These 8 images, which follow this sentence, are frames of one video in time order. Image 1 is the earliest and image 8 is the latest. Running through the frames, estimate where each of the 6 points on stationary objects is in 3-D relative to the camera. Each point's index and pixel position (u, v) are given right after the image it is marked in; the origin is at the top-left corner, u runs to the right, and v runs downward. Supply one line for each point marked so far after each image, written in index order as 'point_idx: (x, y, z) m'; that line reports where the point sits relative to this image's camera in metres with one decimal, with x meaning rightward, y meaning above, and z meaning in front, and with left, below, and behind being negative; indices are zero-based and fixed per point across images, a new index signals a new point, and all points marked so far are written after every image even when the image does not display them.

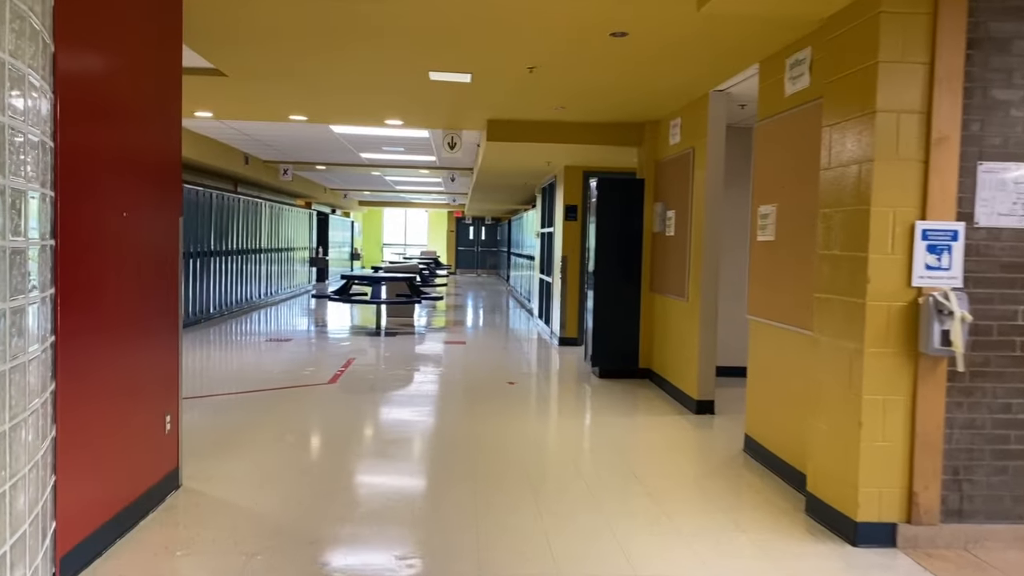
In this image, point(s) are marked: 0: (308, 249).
0: (-4.6, +0.9, +17.9) m
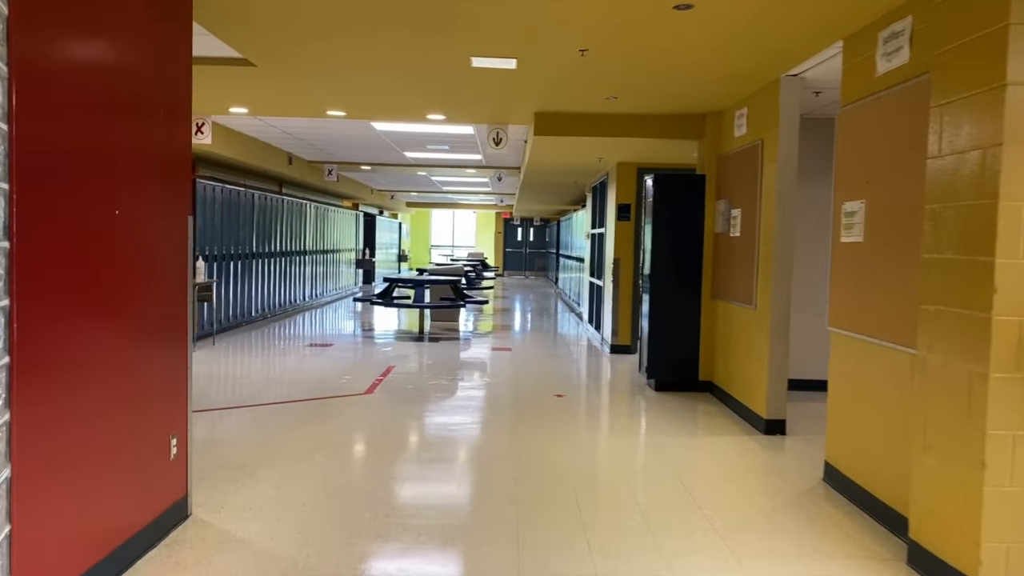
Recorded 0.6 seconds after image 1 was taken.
0: (-3.5, +0.8, +17.7) m
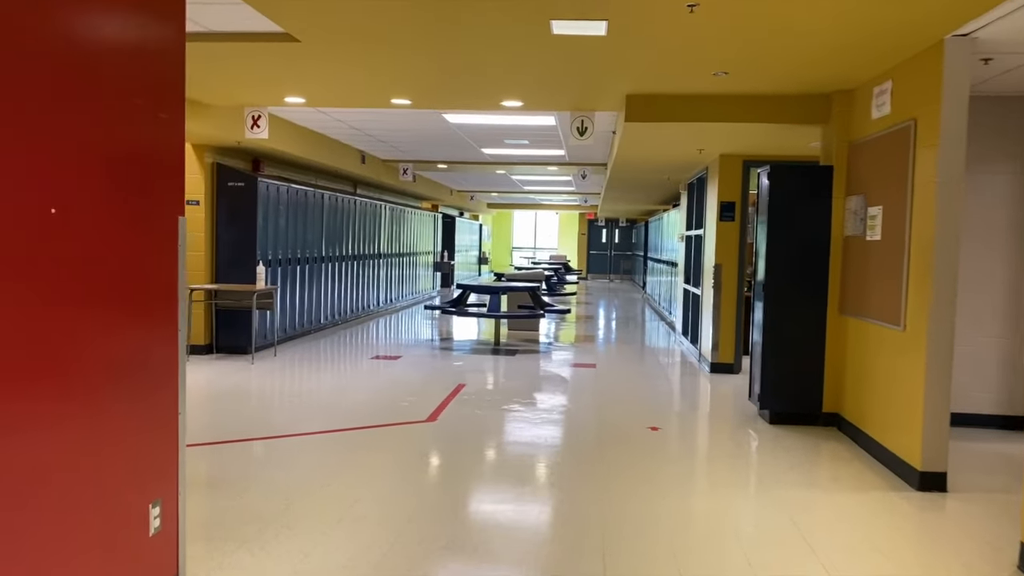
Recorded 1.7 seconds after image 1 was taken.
0: (-1.7, +0.7, +17.1) m
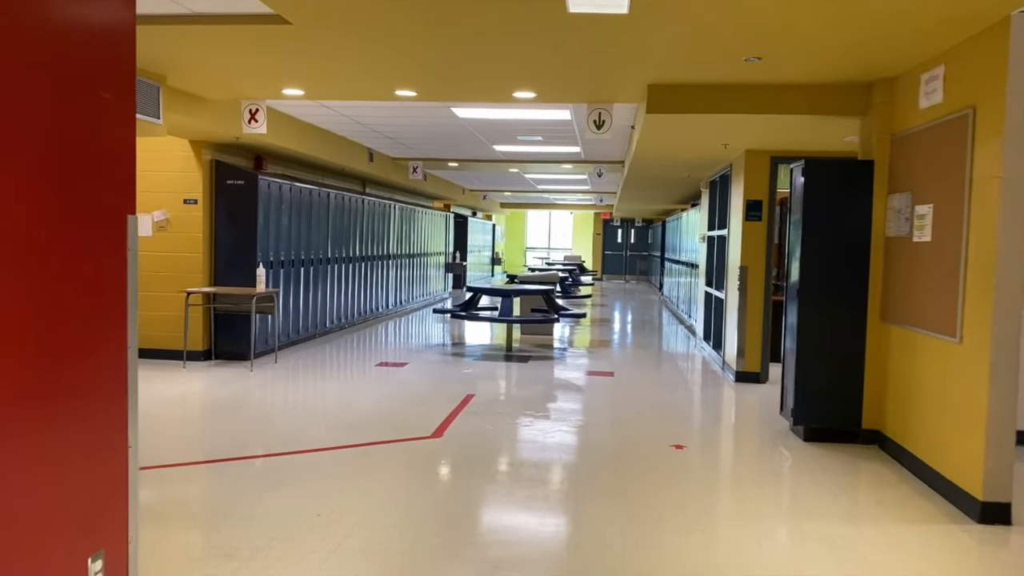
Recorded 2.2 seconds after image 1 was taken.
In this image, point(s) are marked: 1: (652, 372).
0: (-1.4, +0.7, +16.7) m
1: (+1.4, -0.9, +8.2) m
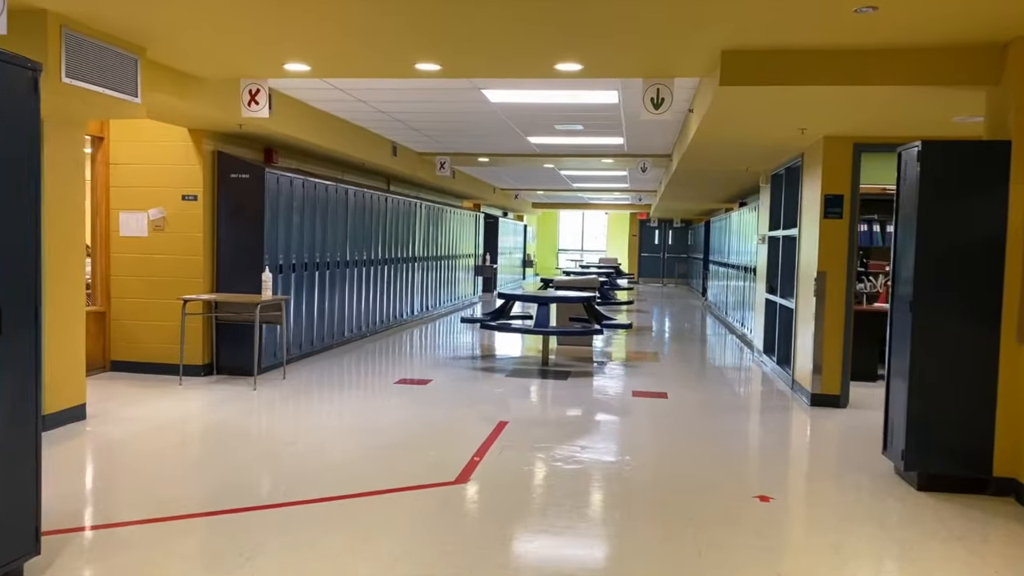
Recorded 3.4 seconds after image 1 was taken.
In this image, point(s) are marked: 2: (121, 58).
0: (-0.8, +0.6, +15.9) m
1: (+1.8, -0.9, +7.2) m
2: (-2.1, +1.2, +4.3) m
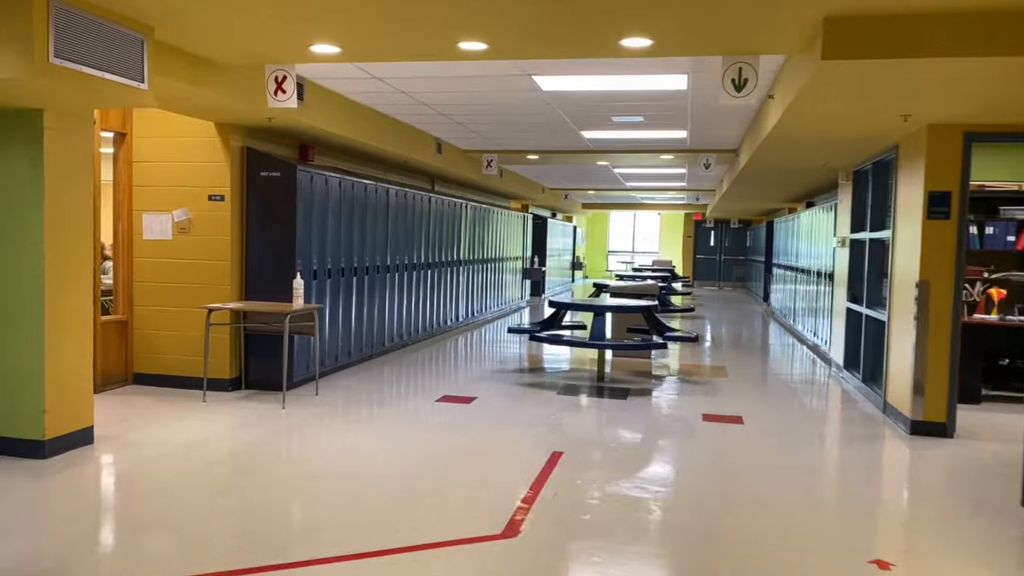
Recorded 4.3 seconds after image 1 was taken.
0: (+0.2, +0.6, +15.3) m
1: (+2.2, -1.0, +6.5) m
2: (-1.8, +1.2, +3.7) m
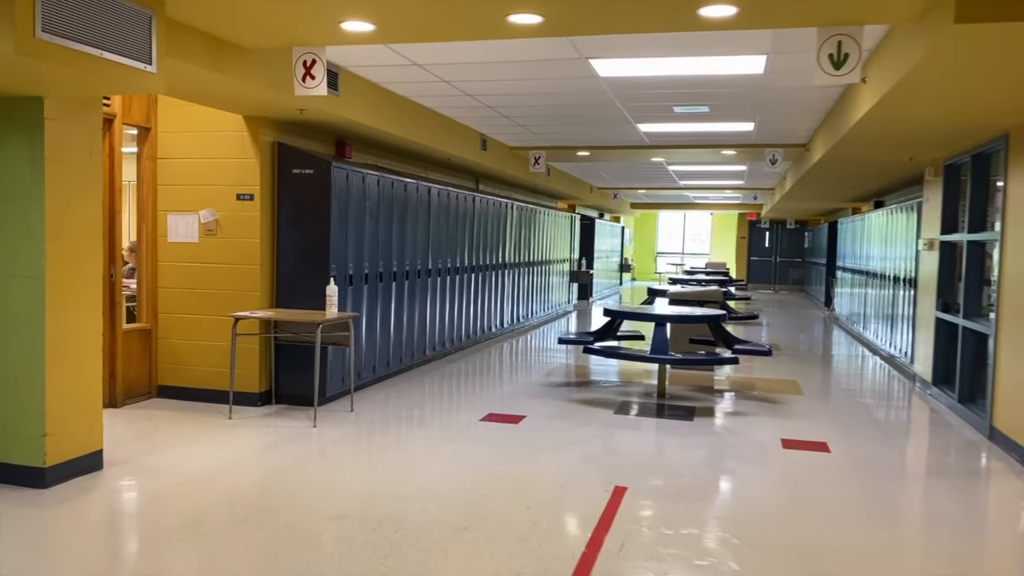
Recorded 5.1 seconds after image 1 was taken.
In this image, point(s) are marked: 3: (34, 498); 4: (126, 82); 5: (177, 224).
0: (+1.0, +0.5, +14.7) m
1: (+2.6, -1.0, +5.8) m
2: (-1.6, +1.1, +3.3) m
3: (-2.2, -1.0, +3.6) m
4: (-1.7, +0.9, +3.5) m
5: (-2.4, +0.5, +5.7) m
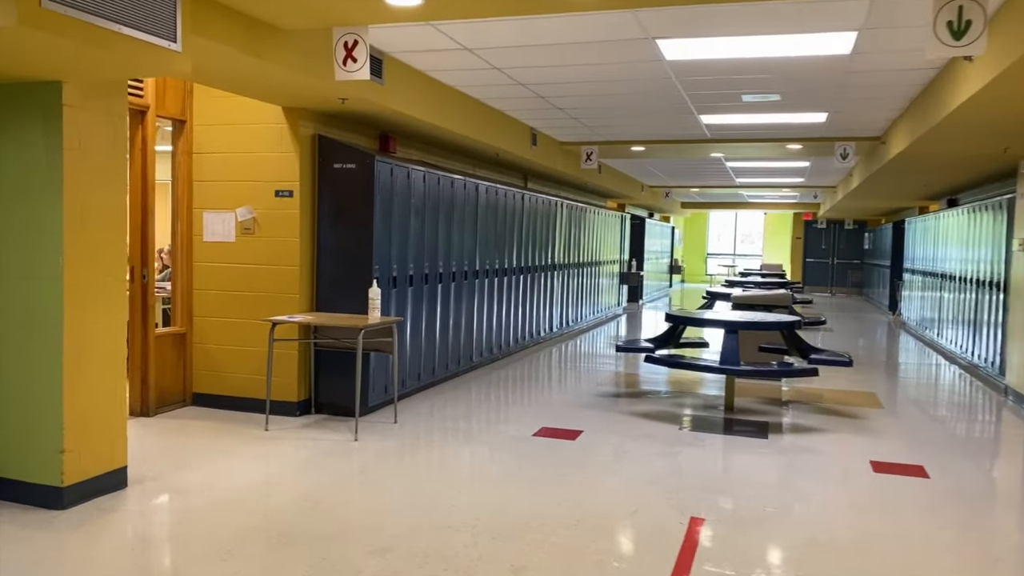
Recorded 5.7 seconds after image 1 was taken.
0: (+1.9, +0.5, +14.2) m
1: (+2.9, -1.1, +5.2) m
2: (-1.3, +1.1, +2.9) m
3: (-1.9, -1.0, +3.3) m
4: (-1.4, +0.9, +3.1) m
5: (-2.0, +0.4, +5.4) m
